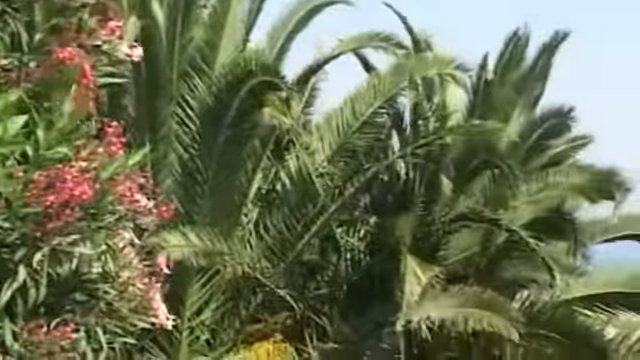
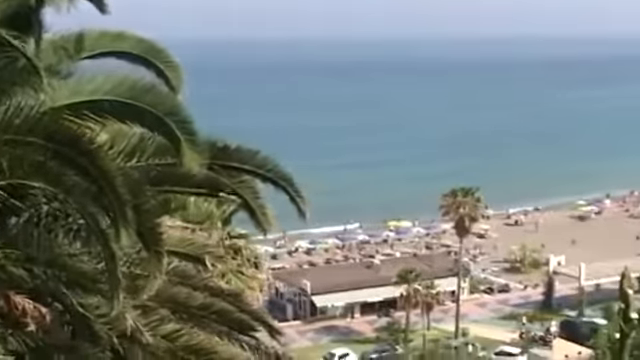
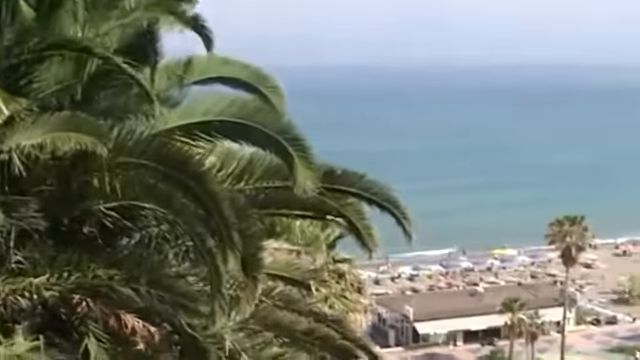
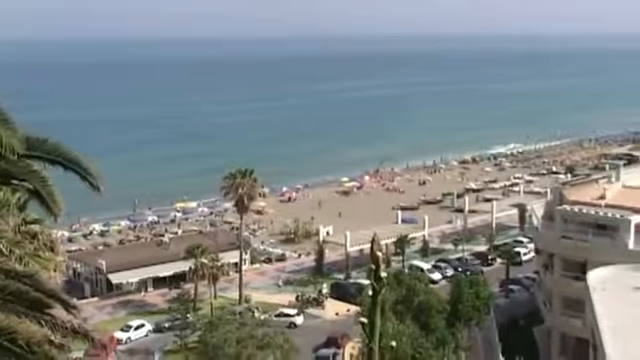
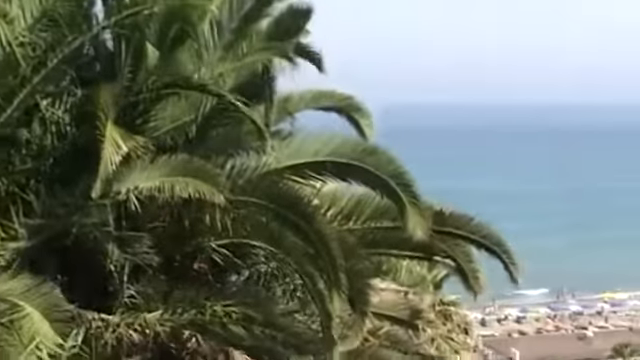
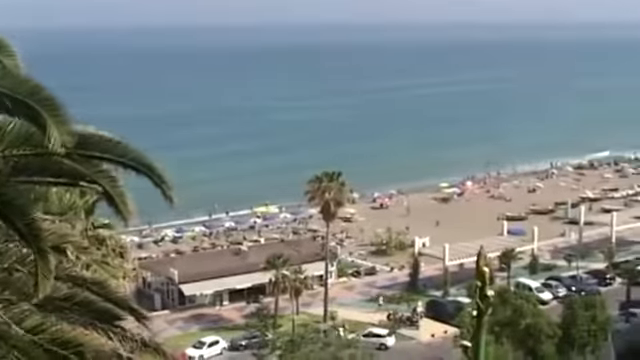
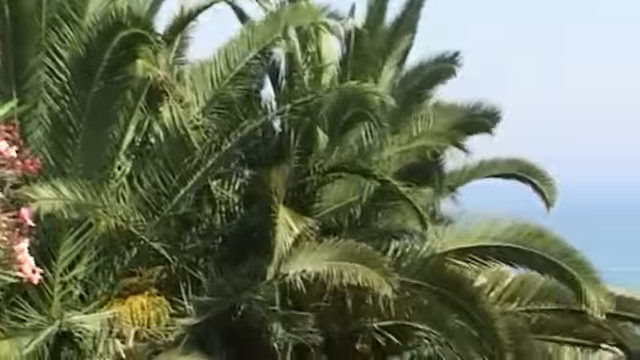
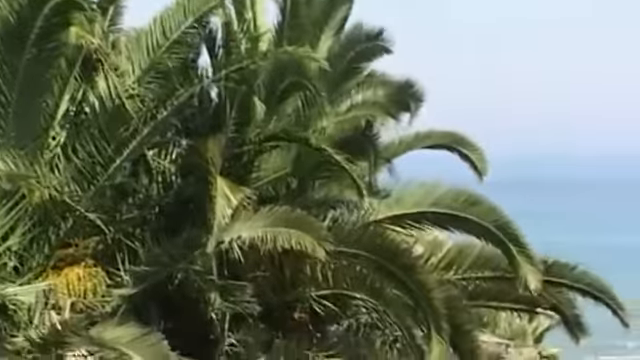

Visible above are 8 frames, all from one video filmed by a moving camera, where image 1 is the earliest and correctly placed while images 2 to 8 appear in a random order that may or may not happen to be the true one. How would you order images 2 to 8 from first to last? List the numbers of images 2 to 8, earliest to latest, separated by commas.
7, 8, 5, 3, 2, 6, 4
